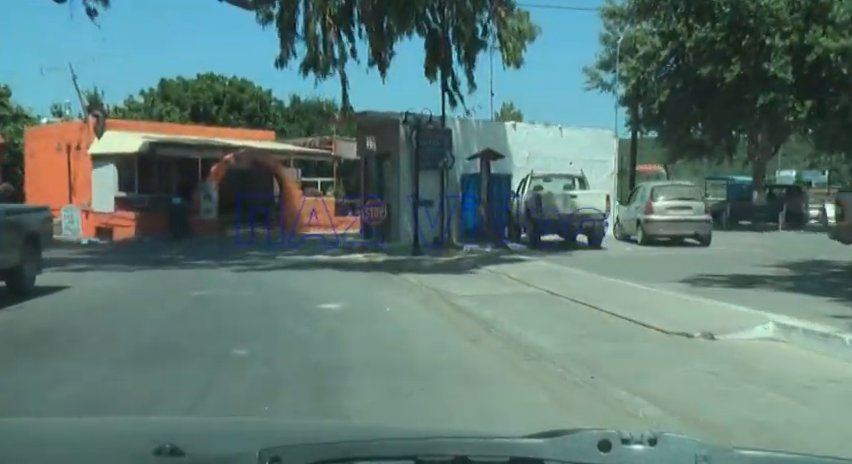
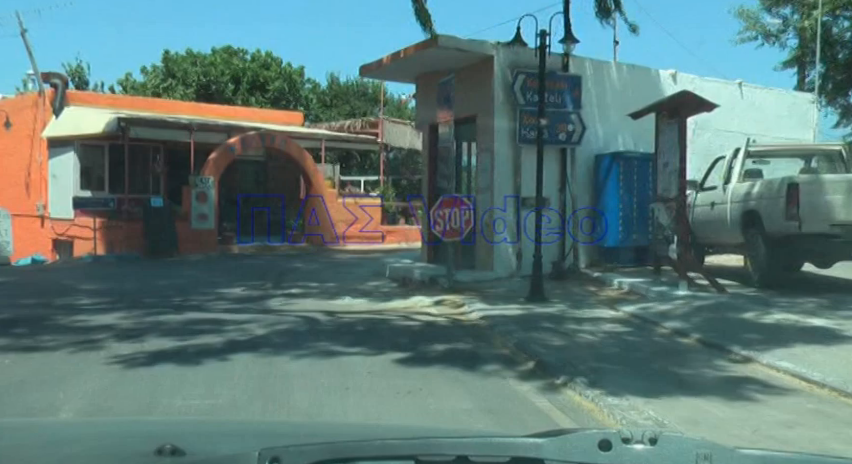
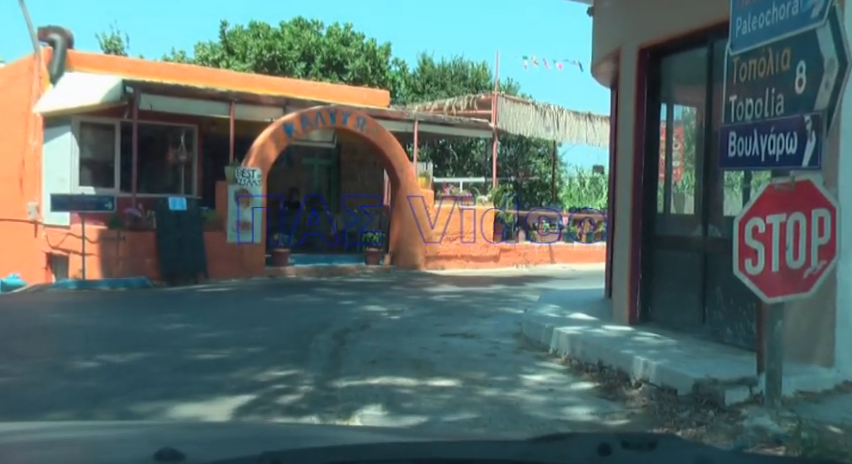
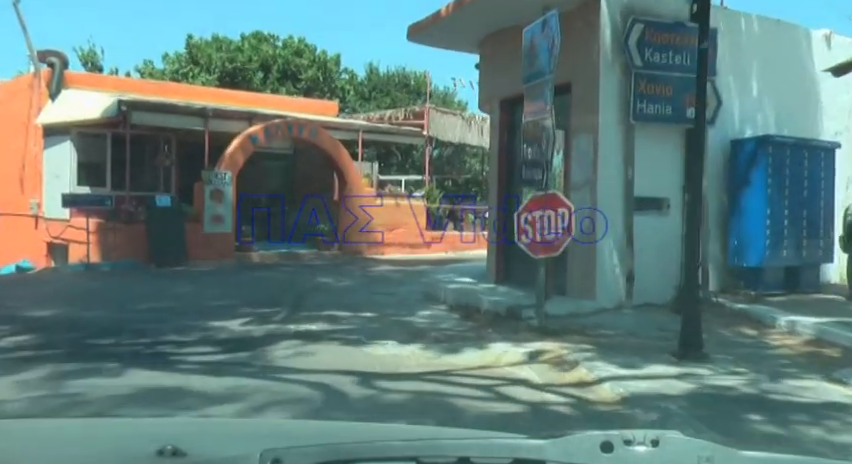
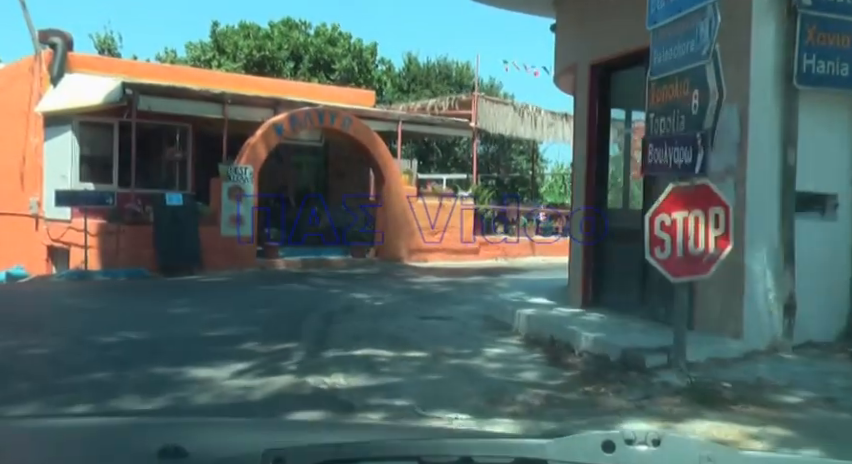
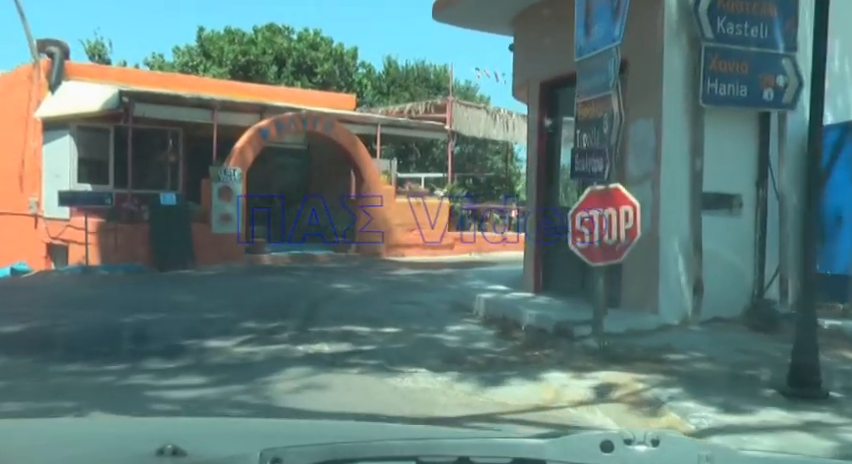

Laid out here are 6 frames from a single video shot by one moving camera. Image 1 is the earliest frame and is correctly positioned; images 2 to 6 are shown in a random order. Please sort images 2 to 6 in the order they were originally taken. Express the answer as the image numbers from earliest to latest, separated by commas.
2, 4, 6, 5, 3
